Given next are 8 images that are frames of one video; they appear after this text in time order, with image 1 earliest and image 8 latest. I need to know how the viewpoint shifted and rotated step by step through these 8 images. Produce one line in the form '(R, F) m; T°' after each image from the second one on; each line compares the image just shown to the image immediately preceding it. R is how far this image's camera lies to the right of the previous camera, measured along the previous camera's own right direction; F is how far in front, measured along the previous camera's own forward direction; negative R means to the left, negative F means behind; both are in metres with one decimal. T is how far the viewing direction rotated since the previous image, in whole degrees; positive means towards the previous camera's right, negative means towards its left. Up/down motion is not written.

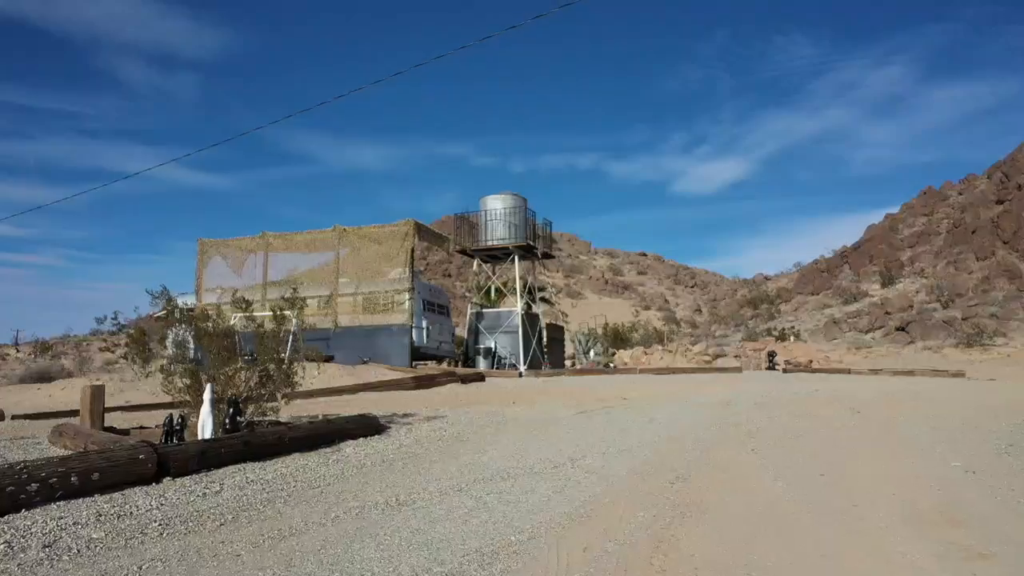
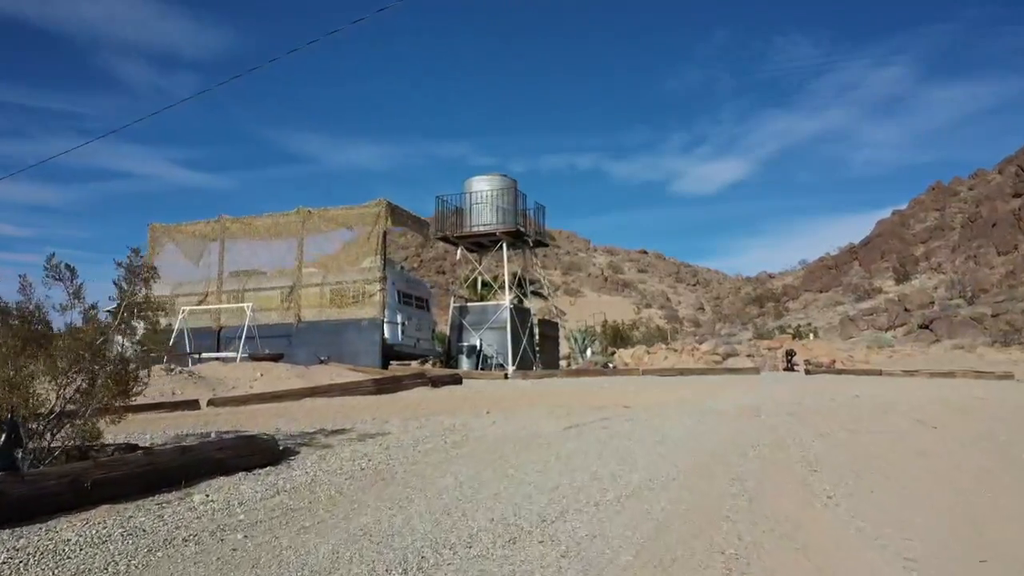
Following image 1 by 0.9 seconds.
(+0.4, +3.1) m; 0°
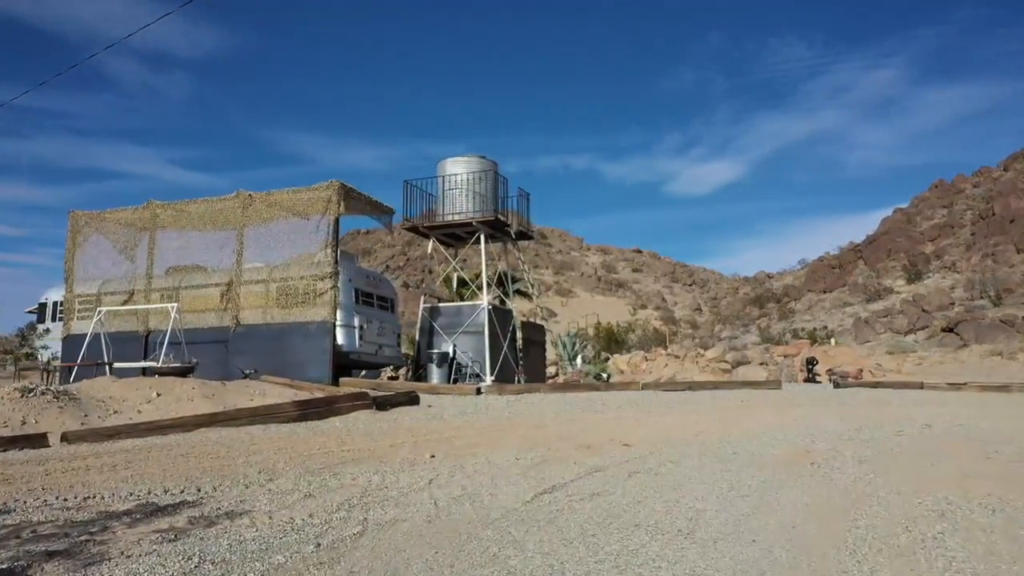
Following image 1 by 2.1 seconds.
(+0.4, +3.5) m; 0°
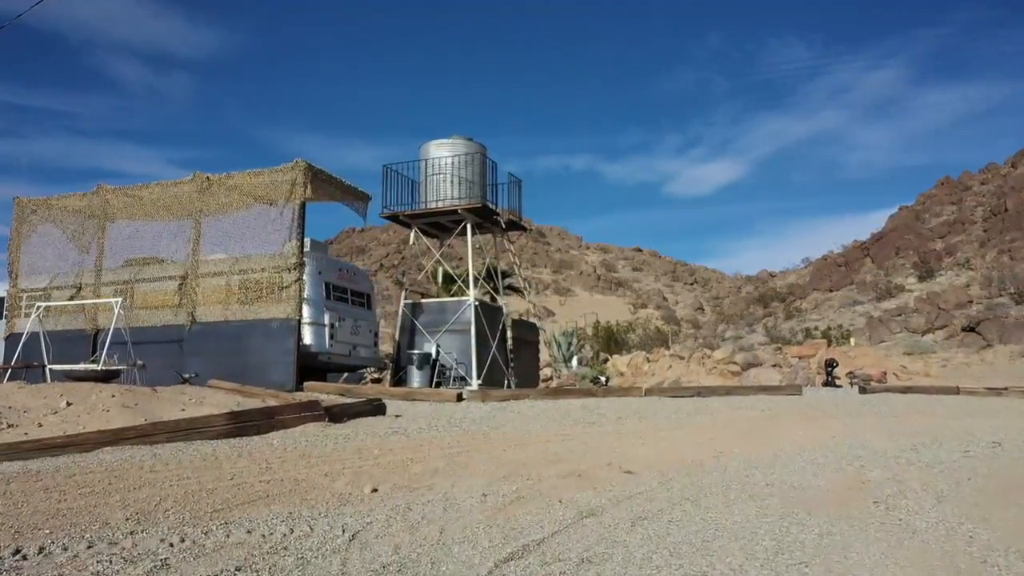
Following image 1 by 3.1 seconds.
(+0.3, +2.1) m; 0°
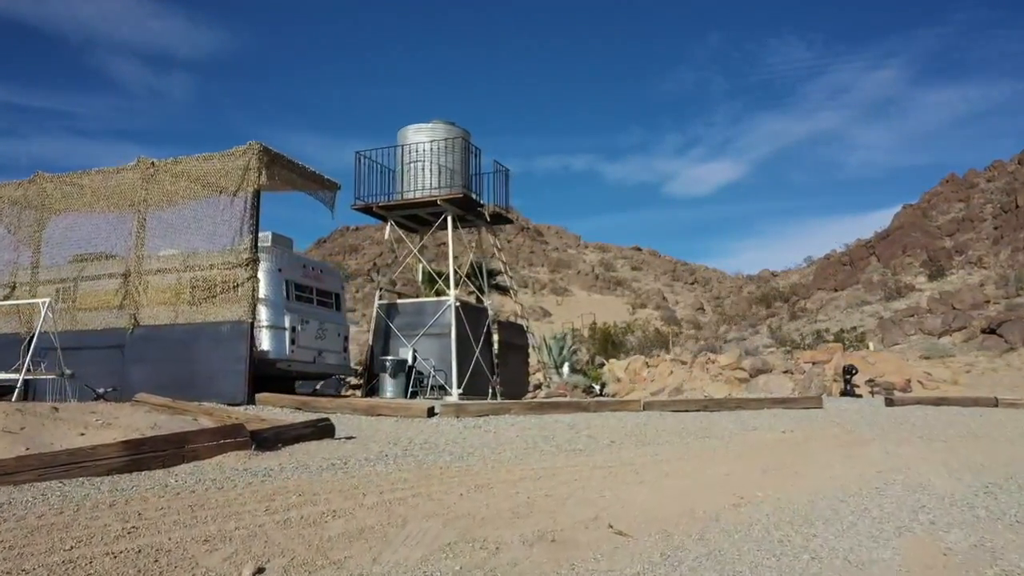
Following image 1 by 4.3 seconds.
(+0.3, +2.0) m; 0°
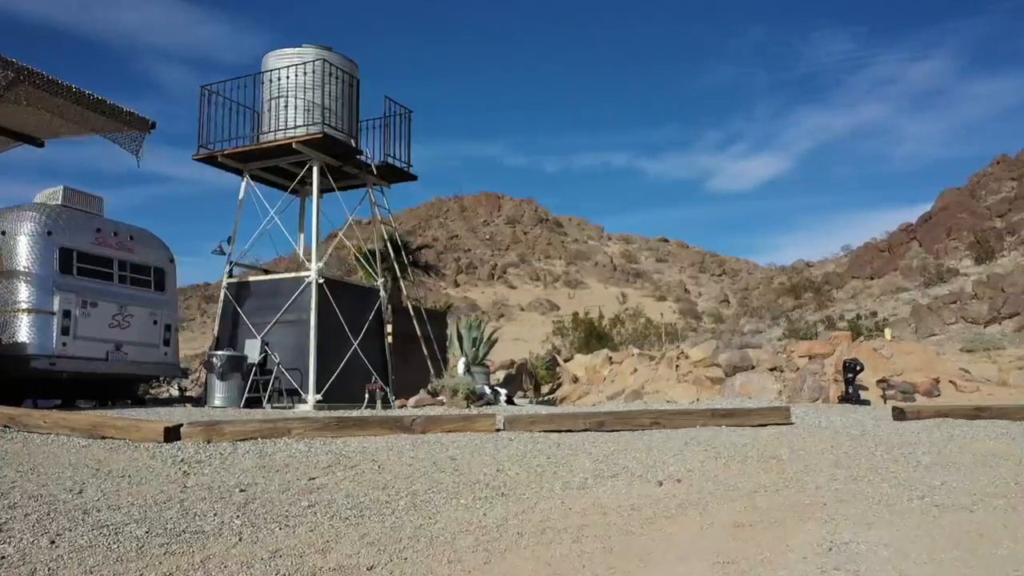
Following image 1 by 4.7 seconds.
(+2.7, +4.8) m; -3°
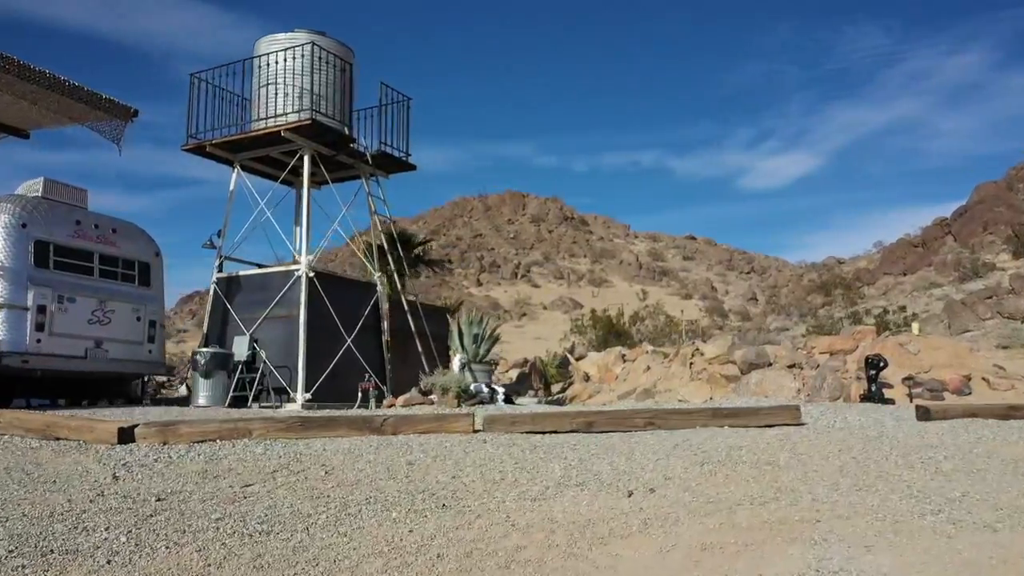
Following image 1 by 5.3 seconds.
(+0.5, +0.7) m; -2°
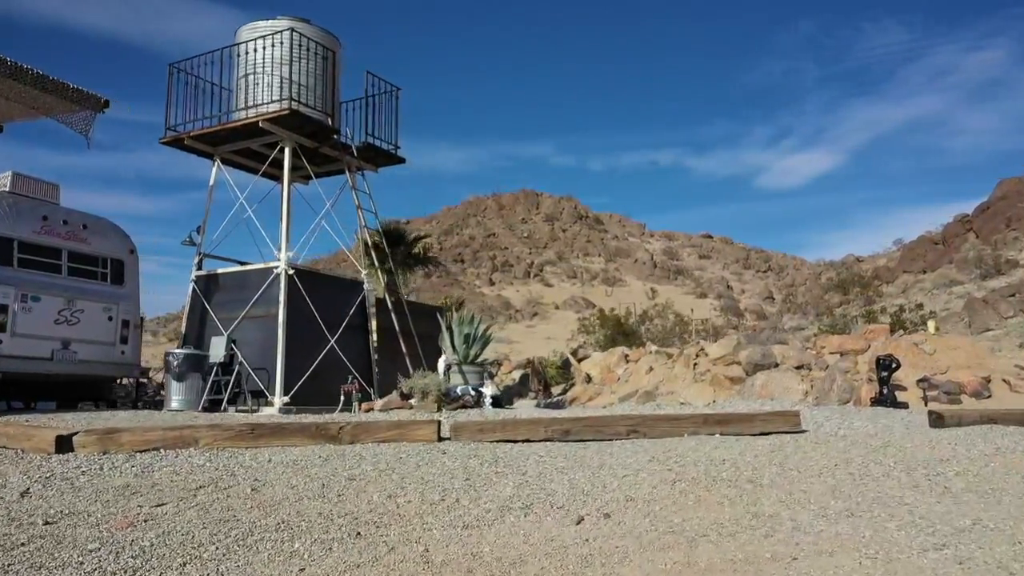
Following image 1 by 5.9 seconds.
(+0.4, +0.7) m; -1°
